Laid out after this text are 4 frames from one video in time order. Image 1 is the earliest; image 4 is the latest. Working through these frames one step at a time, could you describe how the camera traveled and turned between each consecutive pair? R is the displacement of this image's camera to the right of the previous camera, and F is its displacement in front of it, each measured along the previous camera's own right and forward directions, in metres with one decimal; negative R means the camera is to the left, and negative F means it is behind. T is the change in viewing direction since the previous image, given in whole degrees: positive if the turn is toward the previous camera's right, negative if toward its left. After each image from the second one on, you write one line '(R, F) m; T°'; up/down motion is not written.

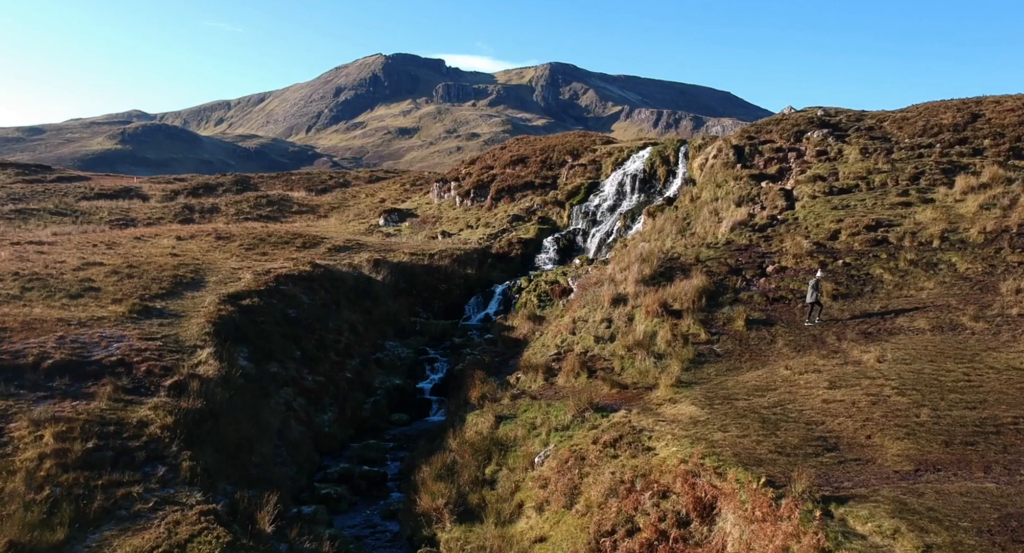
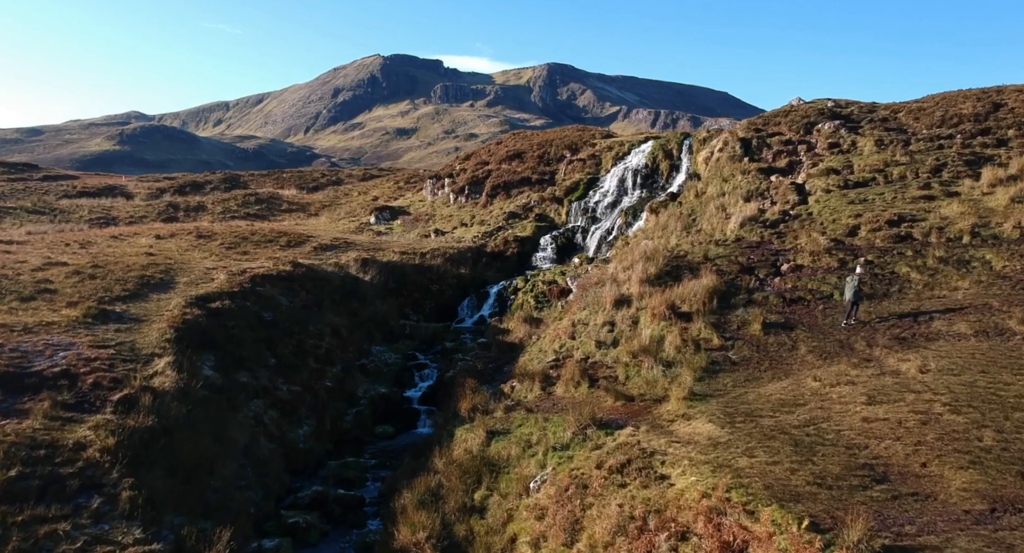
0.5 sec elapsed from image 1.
(+0.1, +1.9) m; 0°
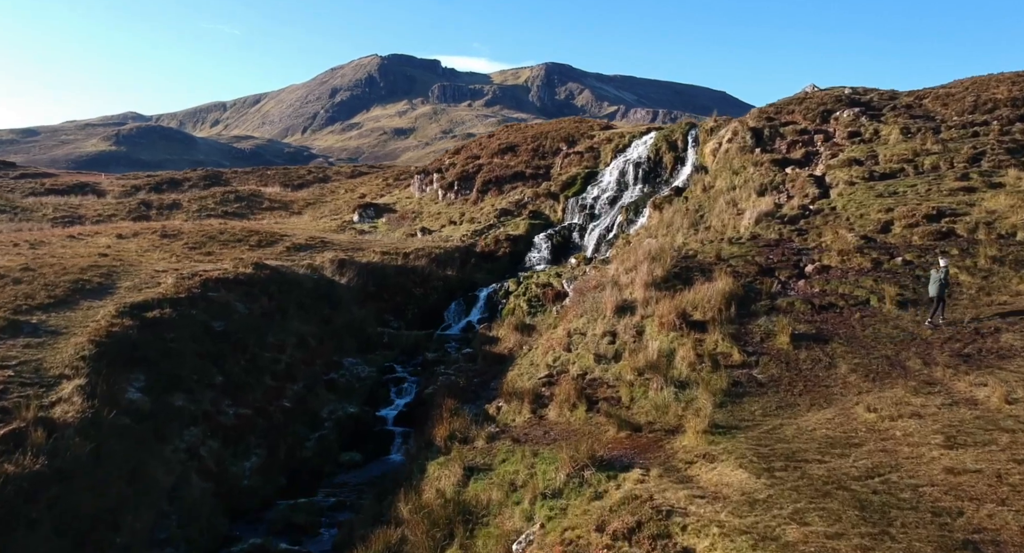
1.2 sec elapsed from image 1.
(+0.3, +2.8) m; 0°
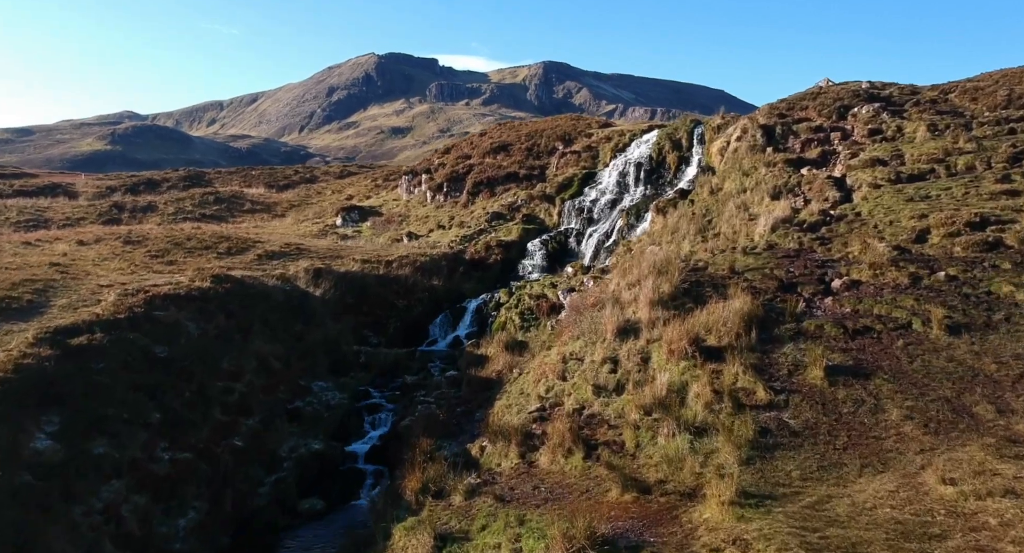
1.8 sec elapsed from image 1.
(+0.2, +2.5) m; 0°
